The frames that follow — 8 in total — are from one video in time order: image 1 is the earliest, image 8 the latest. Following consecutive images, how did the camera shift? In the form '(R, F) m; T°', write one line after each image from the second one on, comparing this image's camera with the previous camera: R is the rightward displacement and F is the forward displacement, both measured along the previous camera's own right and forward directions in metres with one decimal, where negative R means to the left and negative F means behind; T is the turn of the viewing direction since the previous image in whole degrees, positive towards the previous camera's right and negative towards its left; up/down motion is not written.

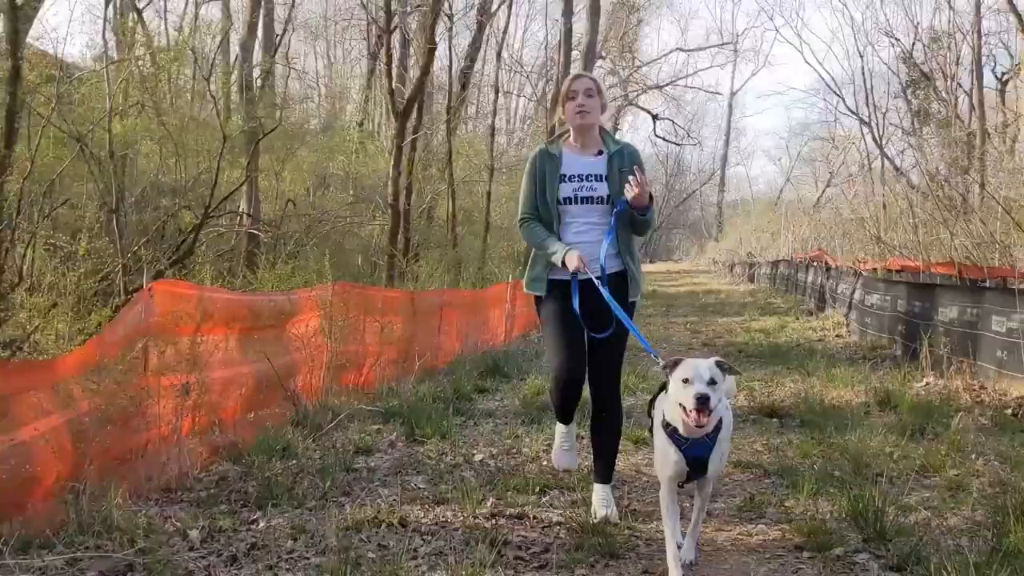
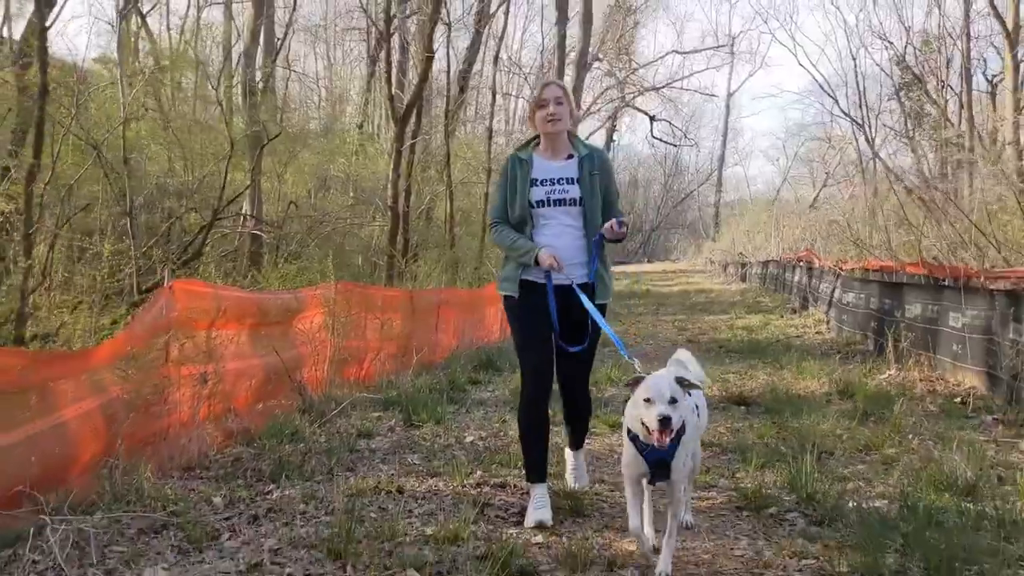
(+0.1, -0.4) m; 0°
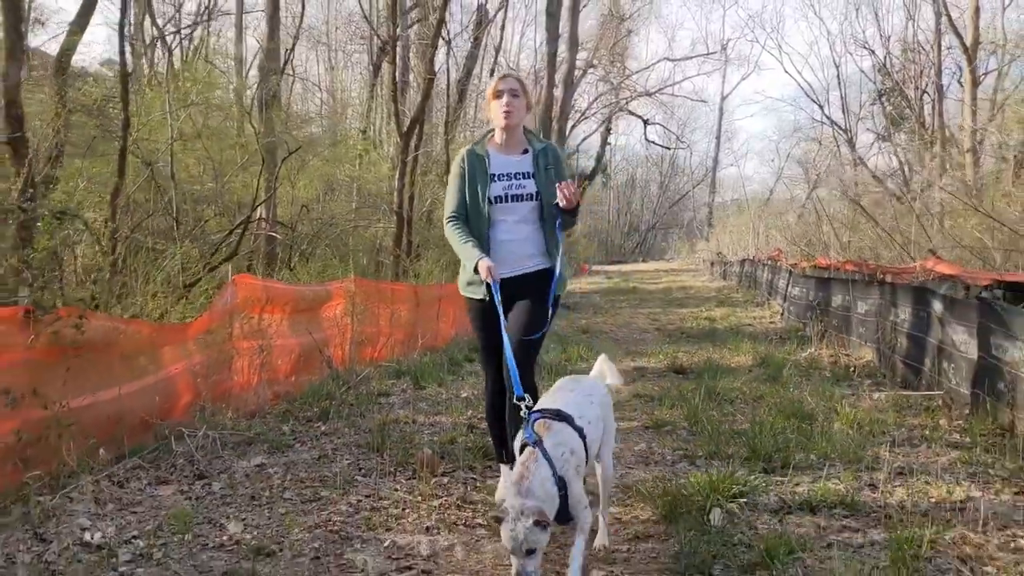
(+0.1, -1.4) m; 0°
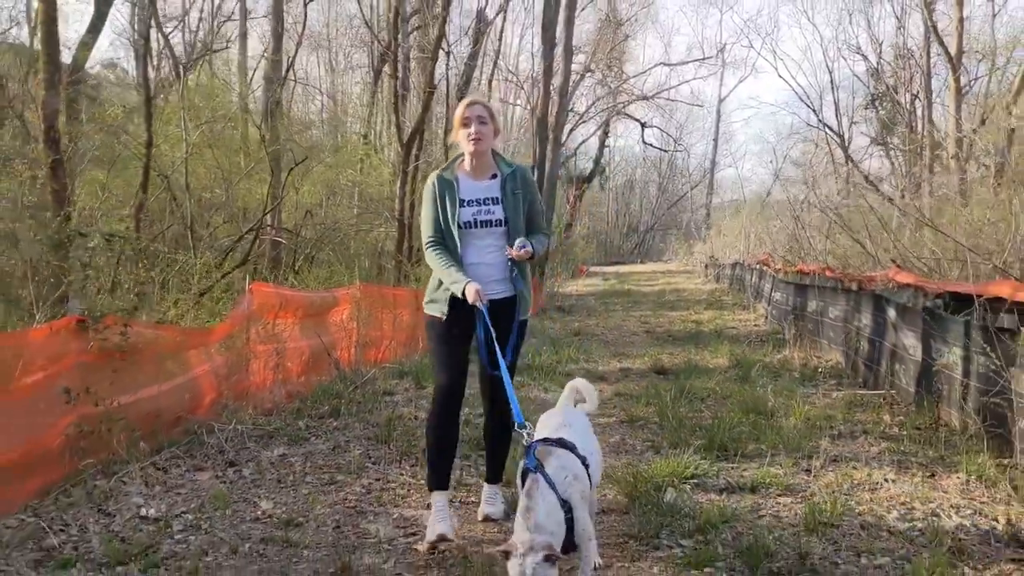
(+0.1, -0.6) m; 0°
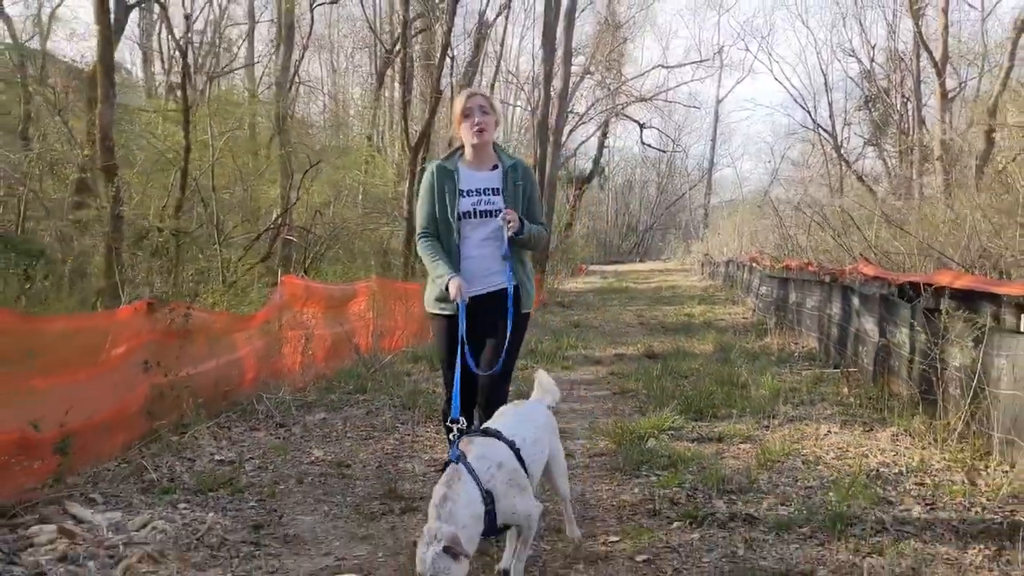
(-0.1, -0.8) m; 0°
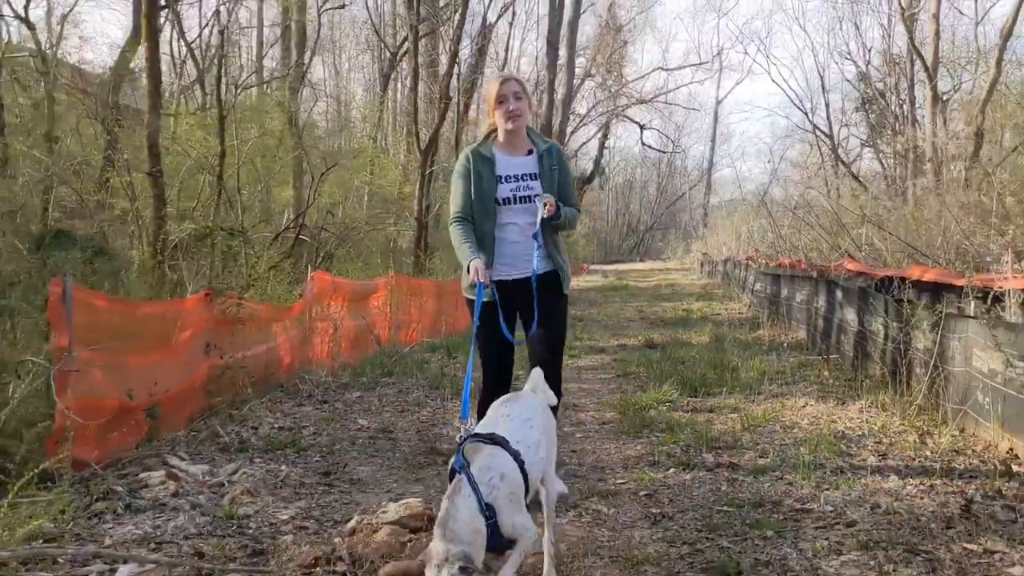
(-0.1, -0.7) m; 0°
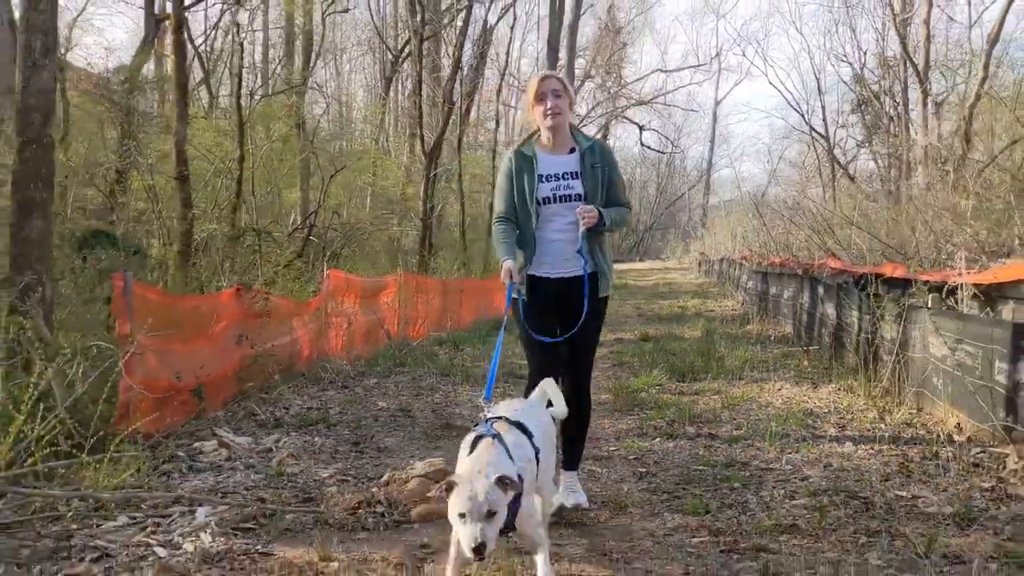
(0.0, -0.5) m; 0°
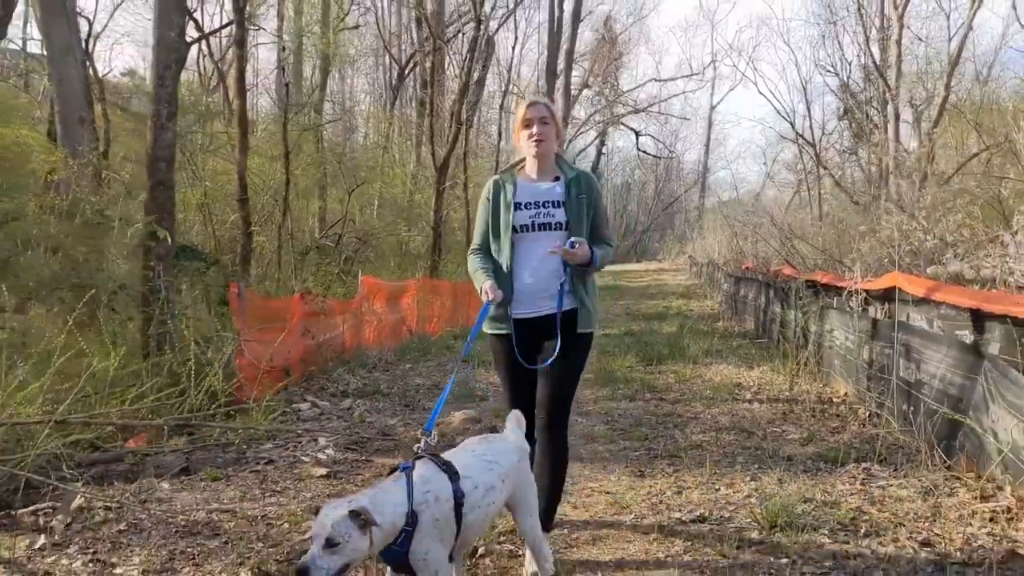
(-0.1, -1.7) m; 0°
